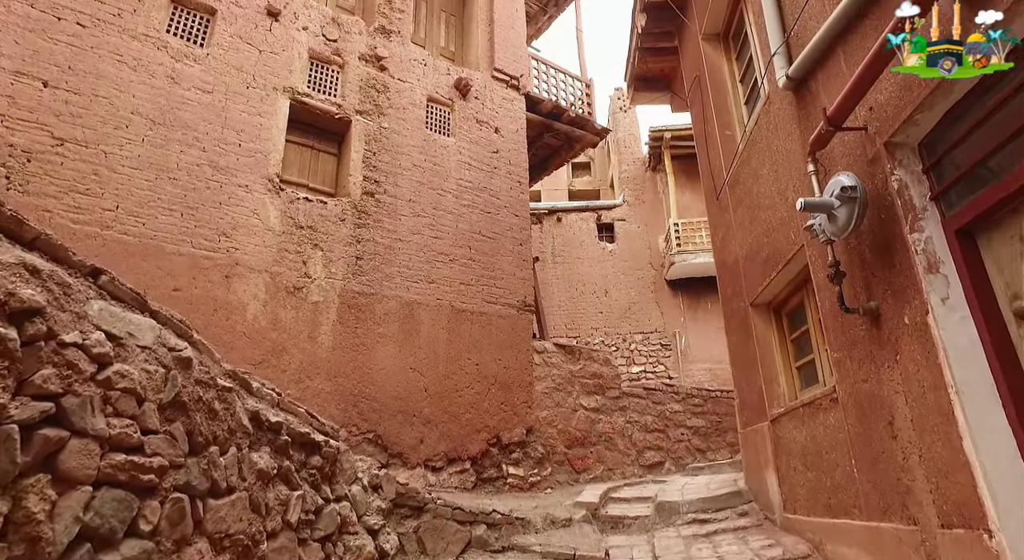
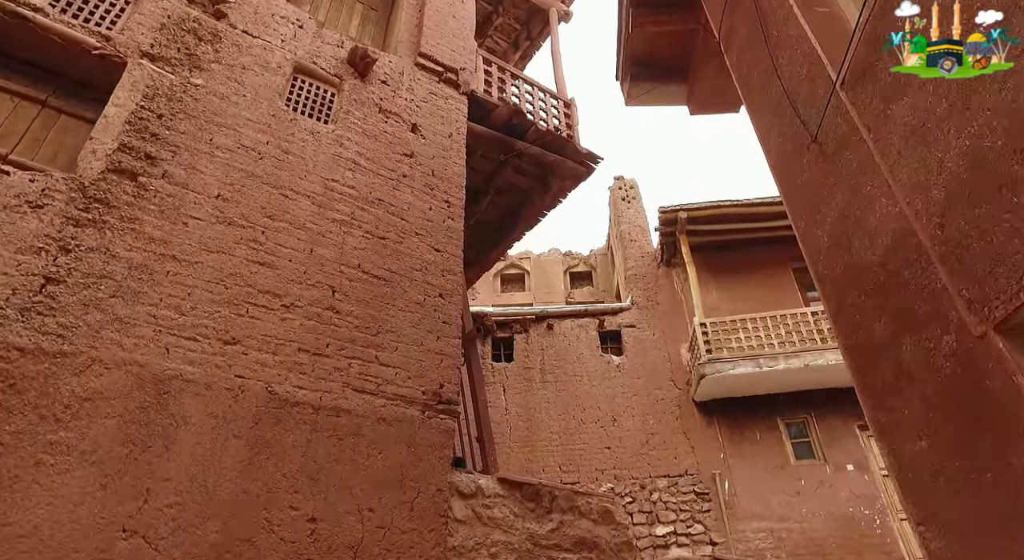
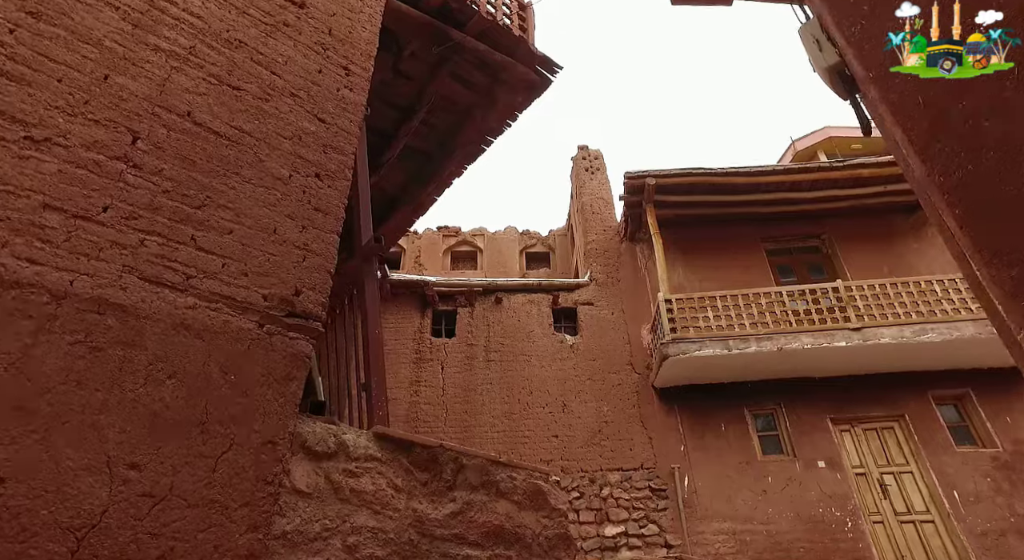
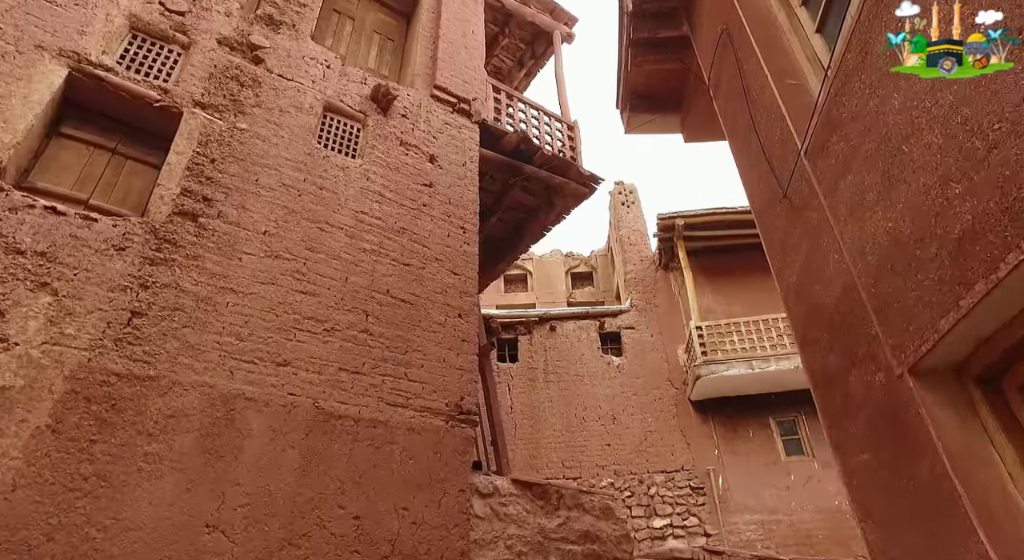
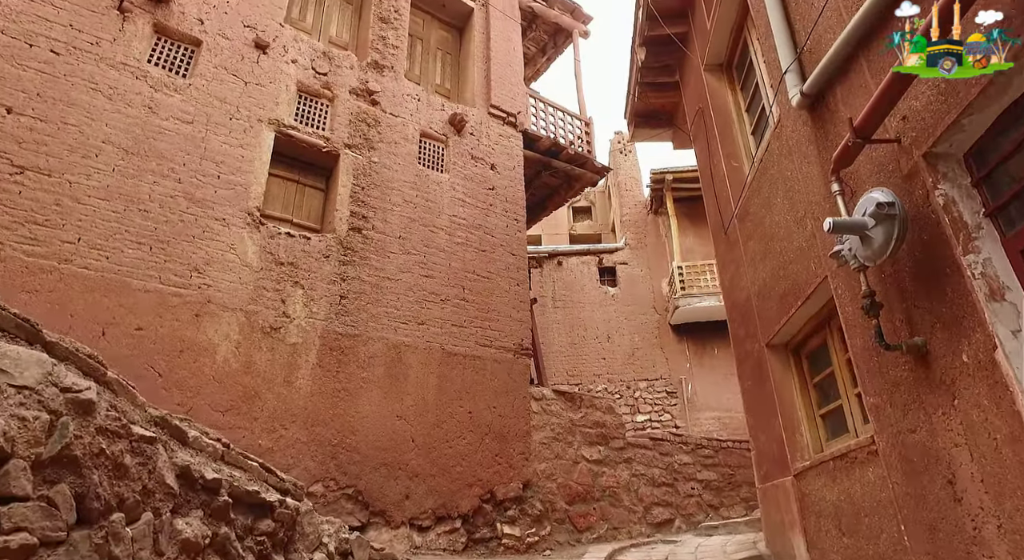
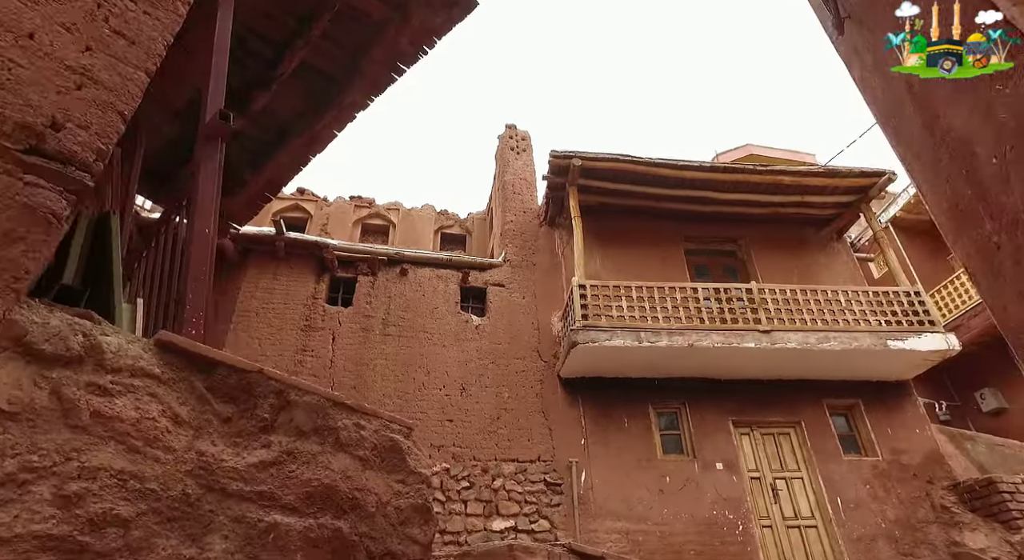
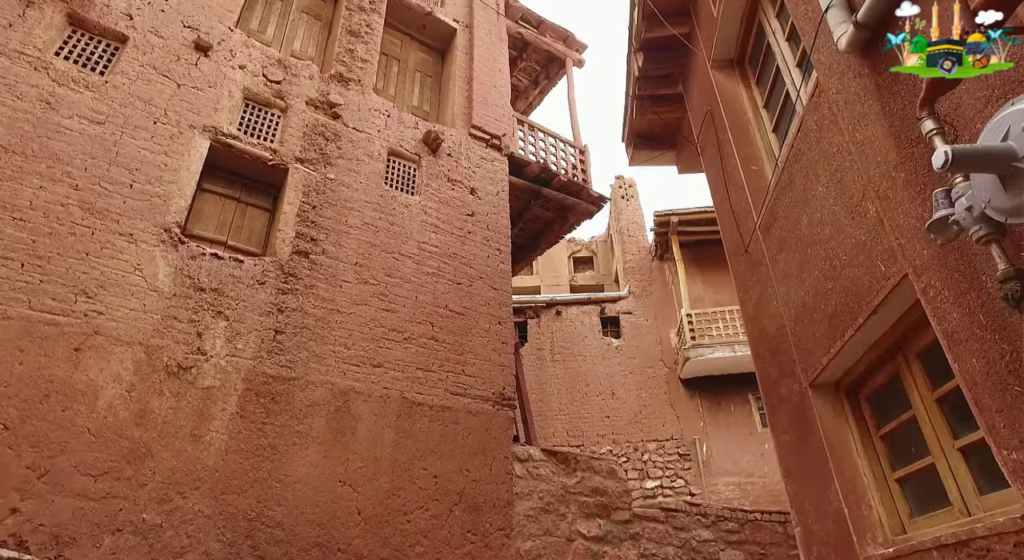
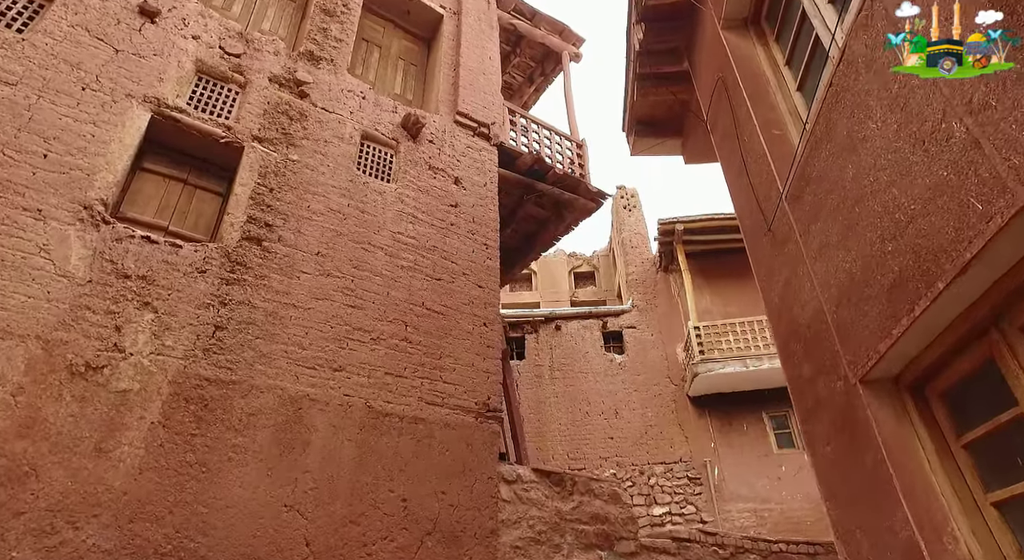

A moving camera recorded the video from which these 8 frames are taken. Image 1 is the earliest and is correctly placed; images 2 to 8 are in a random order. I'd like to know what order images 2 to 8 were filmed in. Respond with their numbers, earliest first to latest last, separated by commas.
5, 7, 8, 4, 2, 3, 6
